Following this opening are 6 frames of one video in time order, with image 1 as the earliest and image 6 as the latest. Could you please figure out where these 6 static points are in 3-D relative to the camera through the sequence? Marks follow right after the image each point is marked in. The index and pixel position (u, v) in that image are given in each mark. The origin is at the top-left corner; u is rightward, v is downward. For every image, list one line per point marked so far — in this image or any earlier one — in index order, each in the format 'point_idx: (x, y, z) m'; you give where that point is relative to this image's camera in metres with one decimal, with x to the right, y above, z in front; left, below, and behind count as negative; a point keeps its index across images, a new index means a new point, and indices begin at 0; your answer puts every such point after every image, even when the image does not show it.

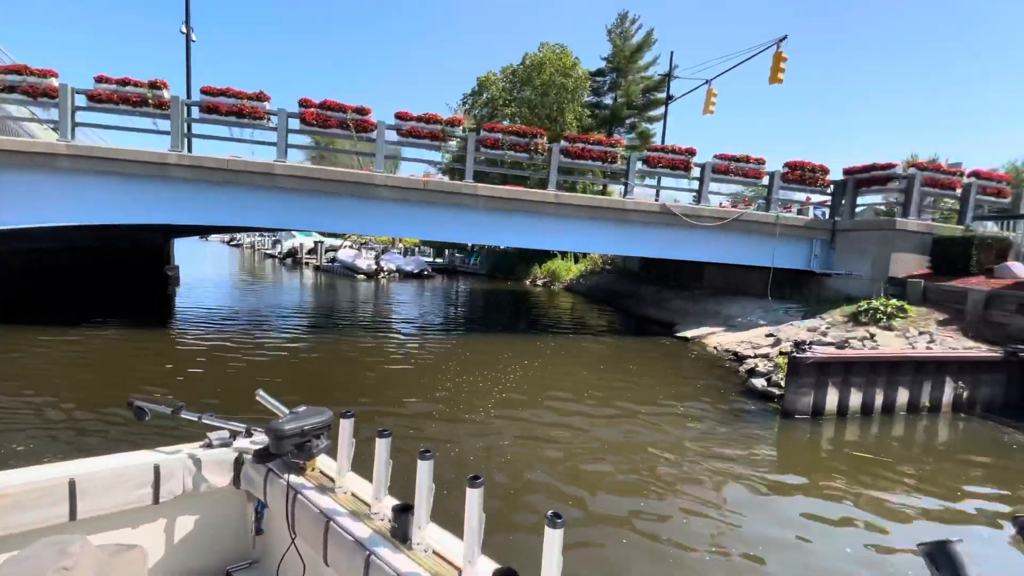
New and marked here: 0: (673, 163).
0: (+4.5, +3.6, +13.7) m
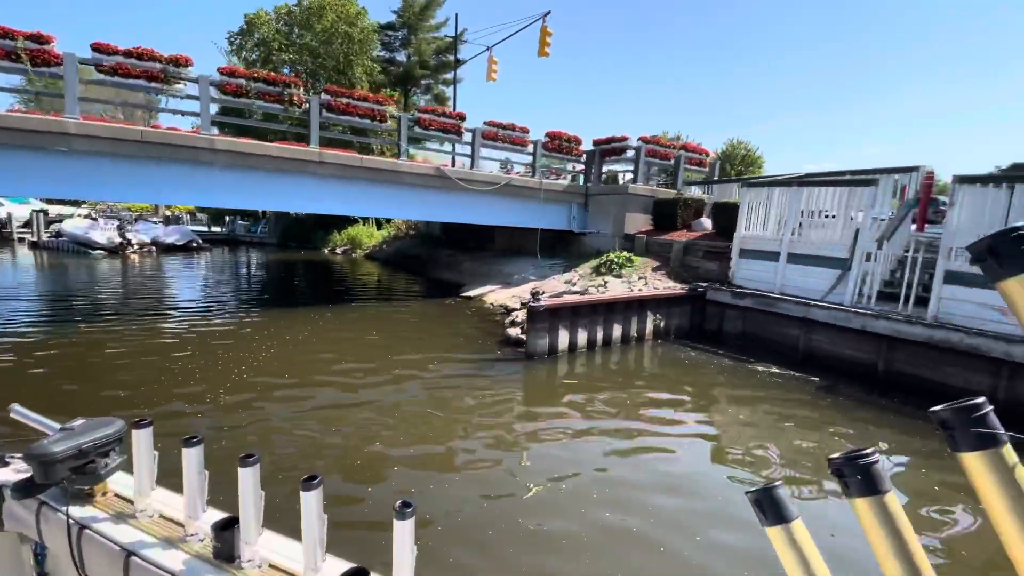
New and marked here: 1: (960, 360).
0: (-1.9, +4.6, +13.9) m
1: (+6.3, -1.0, +6.9) m
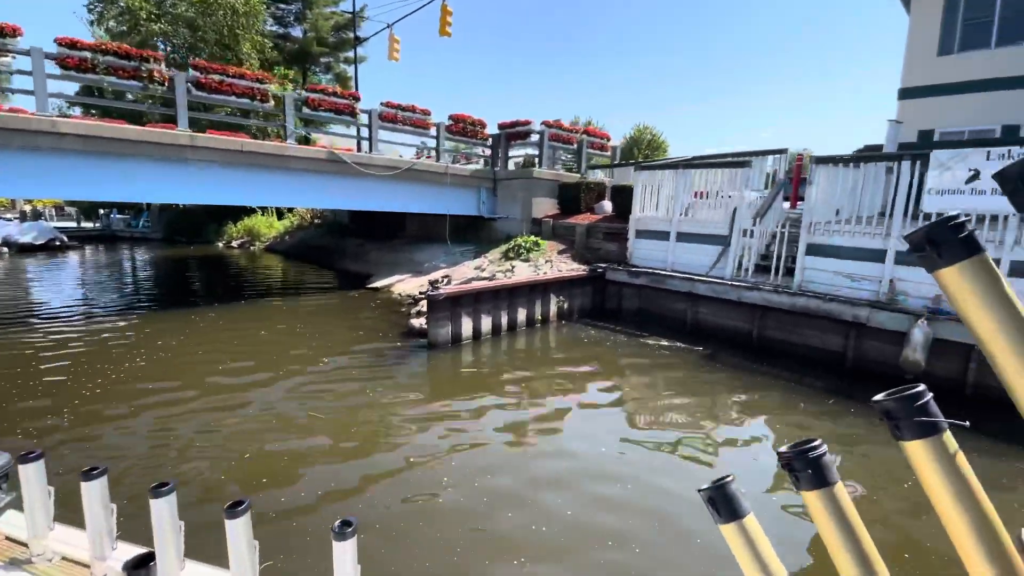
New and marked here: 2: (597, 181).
0: (-4.7, +4.9, +13.1) m
1: (+4.8, -0.6, +7.7) m
2: (+2.6, +3.3, +14.9) m
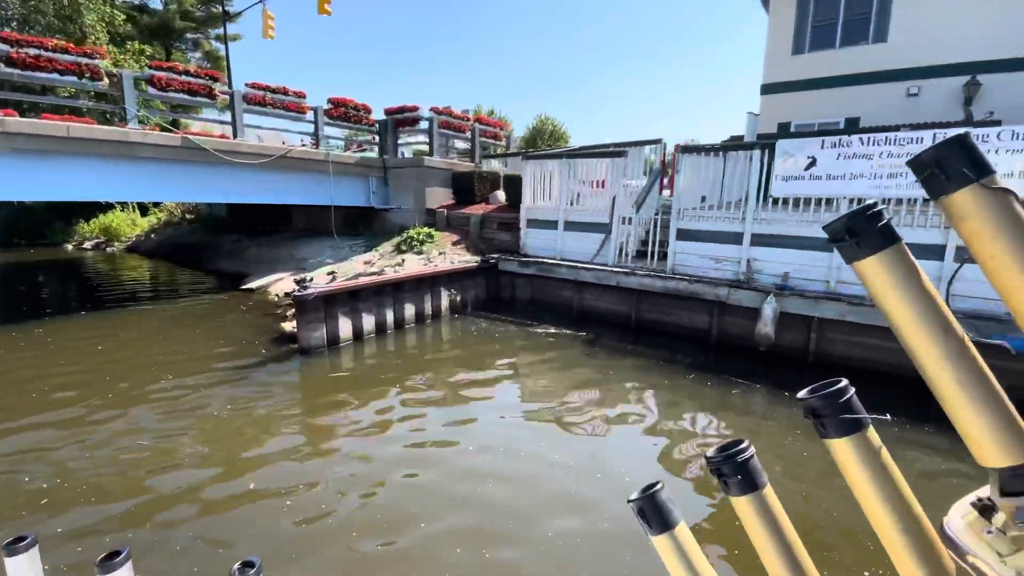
0: (-7.6, +4.8, +11.7) m
1: (+2.9, -0.3, +8.1) m
2: (-0.7, +3.6, +14.7) m
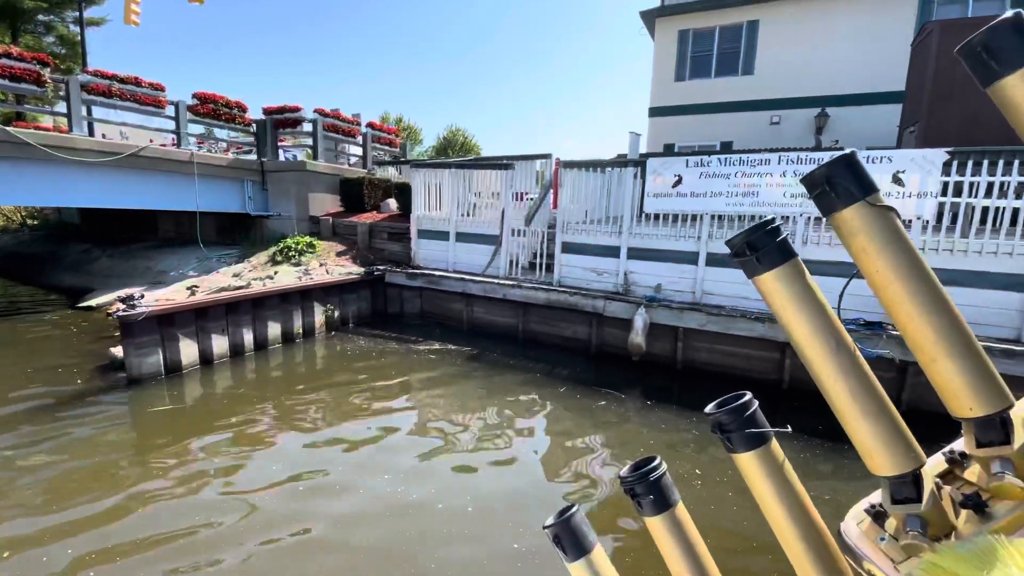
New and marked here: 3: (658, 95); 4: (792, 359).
0: (-10.1, +4.4, +9.9) m
1: (+1.0, -0.5, +8.1) m
2: (-3.8, +3.2, +14.1) m
3: (+5.0, +6.5, +16.3) m
4: (+3.6, -0.9, +6.4) m
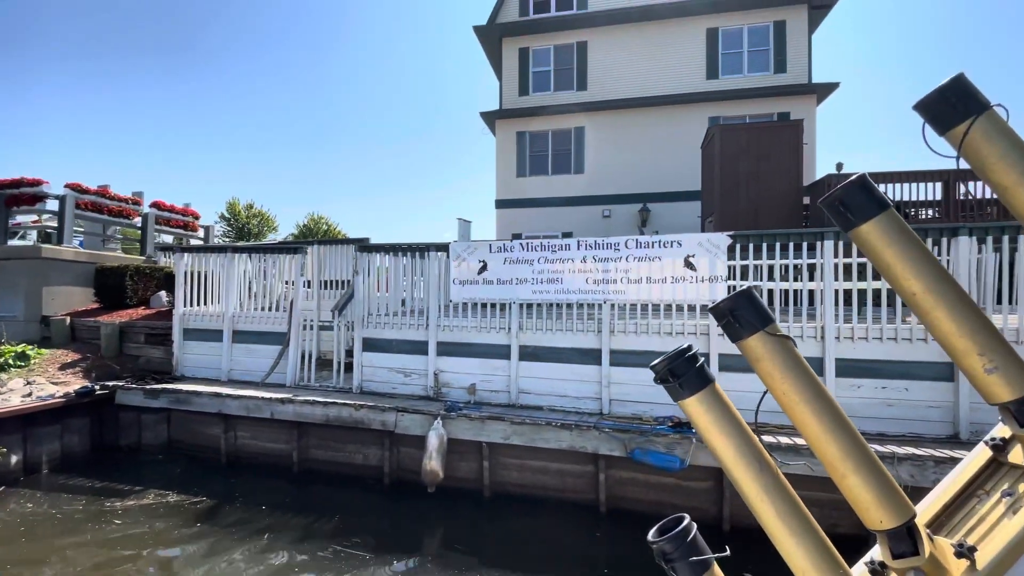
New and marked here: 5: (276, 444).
0: (-13.5, +2.4, +6.1) m
1: (-2.0, -1.9, +6.5) m
2: (-8.3, +0.5, +11.5) m
3: (-0.6, +3.5, +16.4) m
4: (+1.1, -2.0, +5.4) m
5: (-3.3, -2.2, +6.9) m
